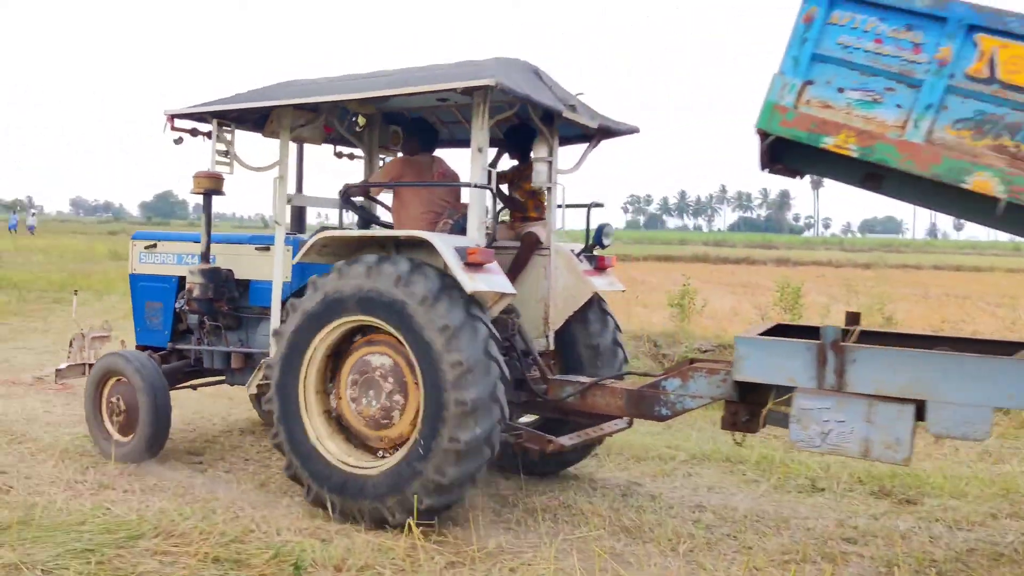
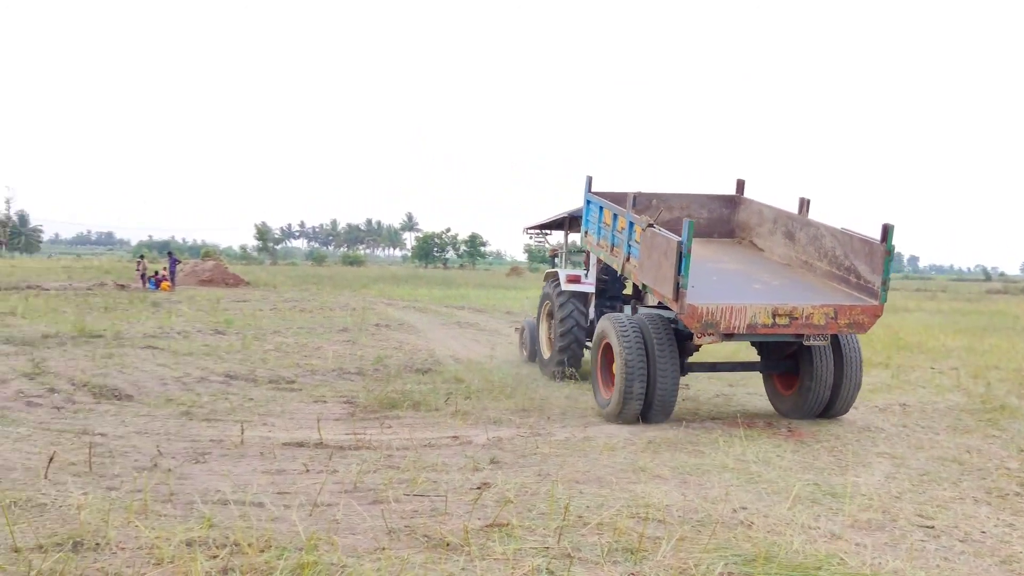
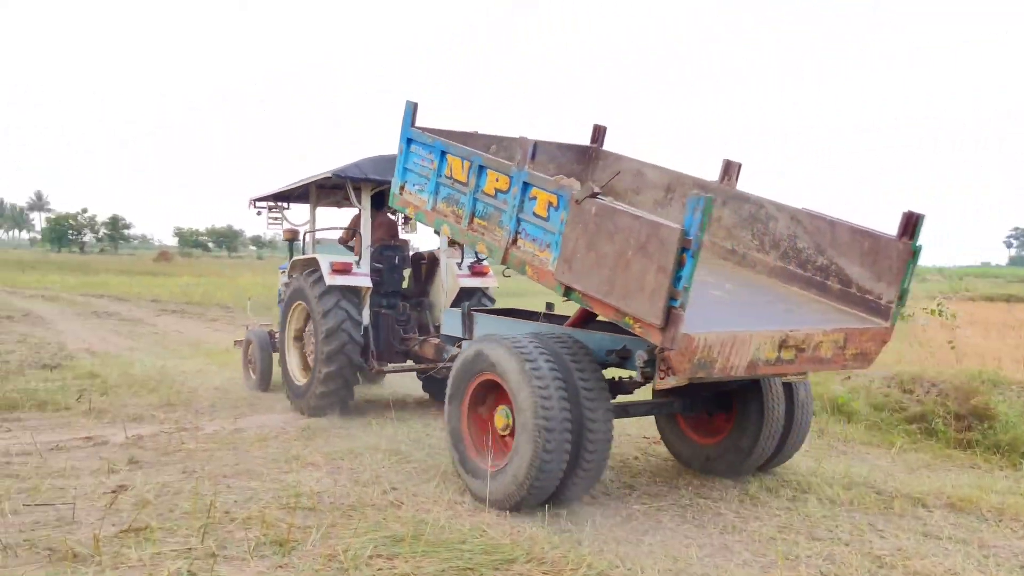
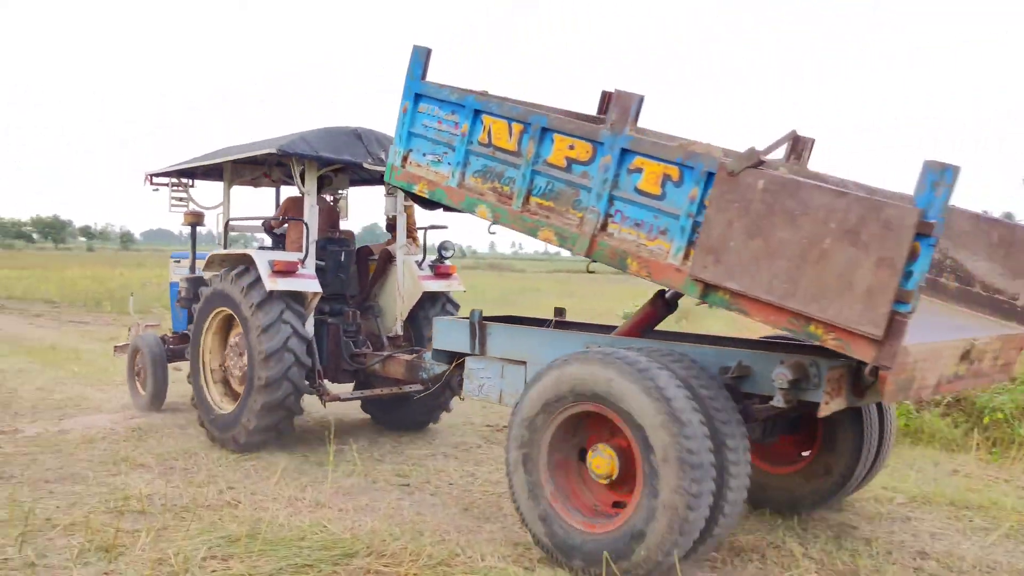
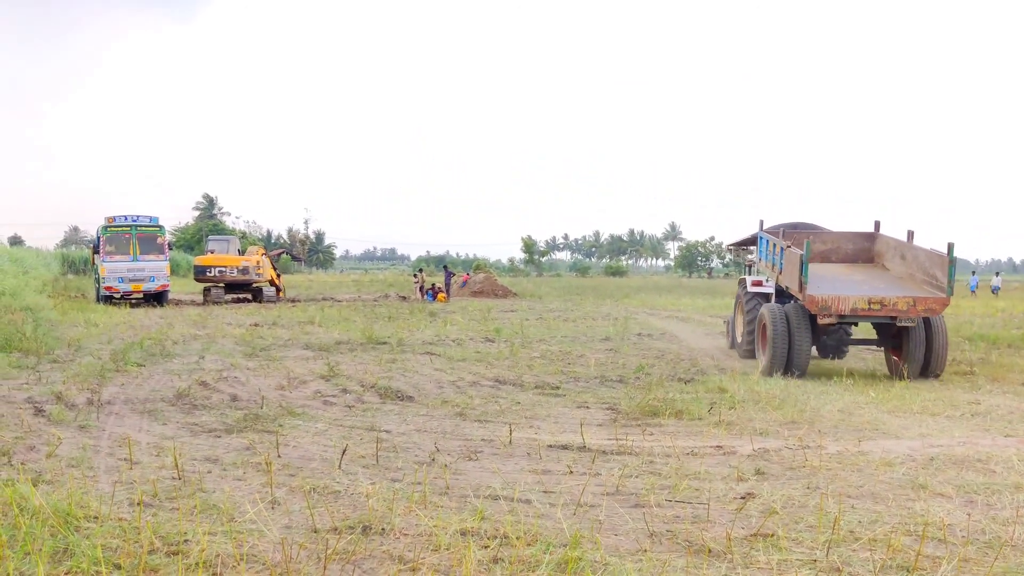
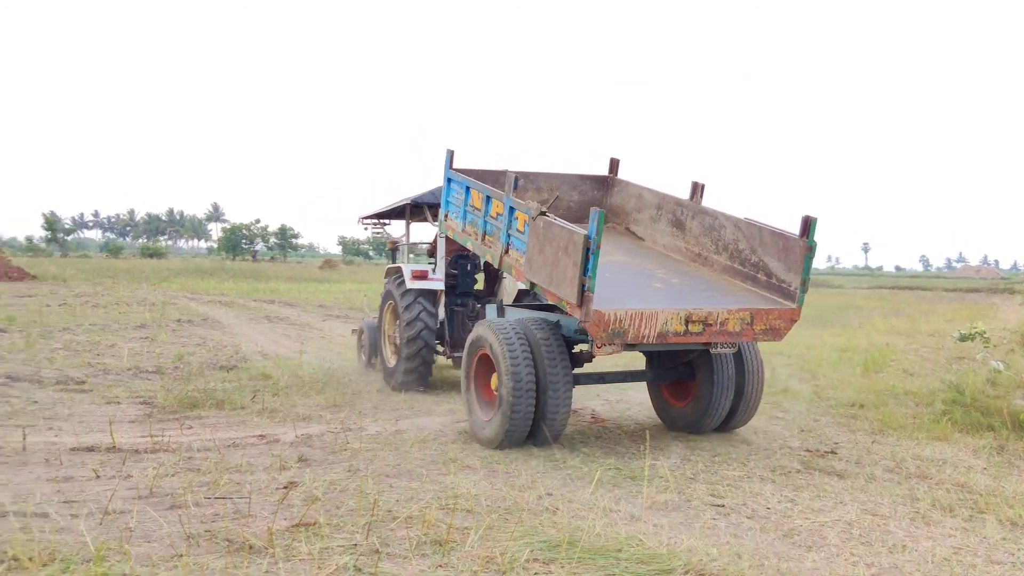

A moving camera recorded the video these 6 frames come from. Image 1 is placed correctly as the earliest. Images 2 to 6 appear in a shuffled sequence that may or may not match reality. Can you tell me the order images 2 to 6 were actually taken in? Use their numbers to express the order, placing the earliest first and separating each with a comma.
4, 3, 6, 2, 5
